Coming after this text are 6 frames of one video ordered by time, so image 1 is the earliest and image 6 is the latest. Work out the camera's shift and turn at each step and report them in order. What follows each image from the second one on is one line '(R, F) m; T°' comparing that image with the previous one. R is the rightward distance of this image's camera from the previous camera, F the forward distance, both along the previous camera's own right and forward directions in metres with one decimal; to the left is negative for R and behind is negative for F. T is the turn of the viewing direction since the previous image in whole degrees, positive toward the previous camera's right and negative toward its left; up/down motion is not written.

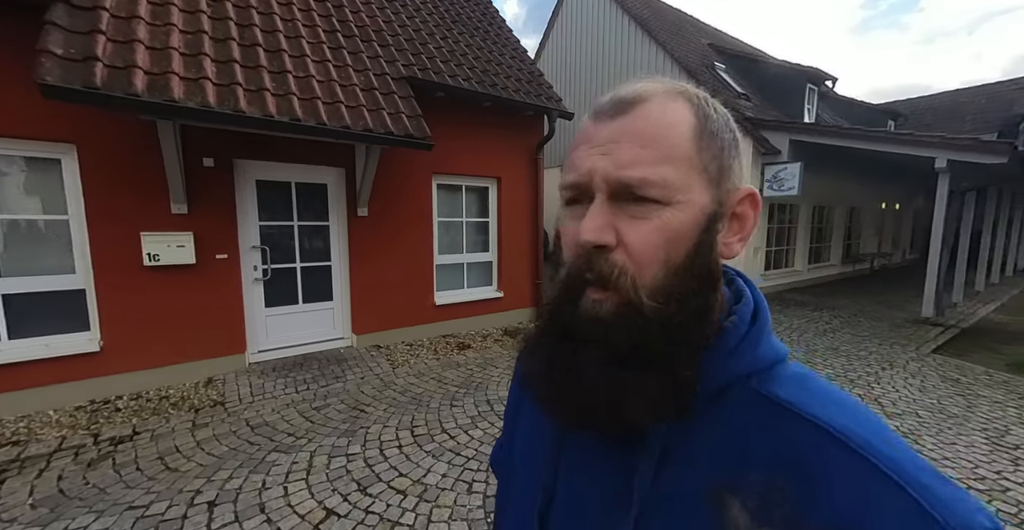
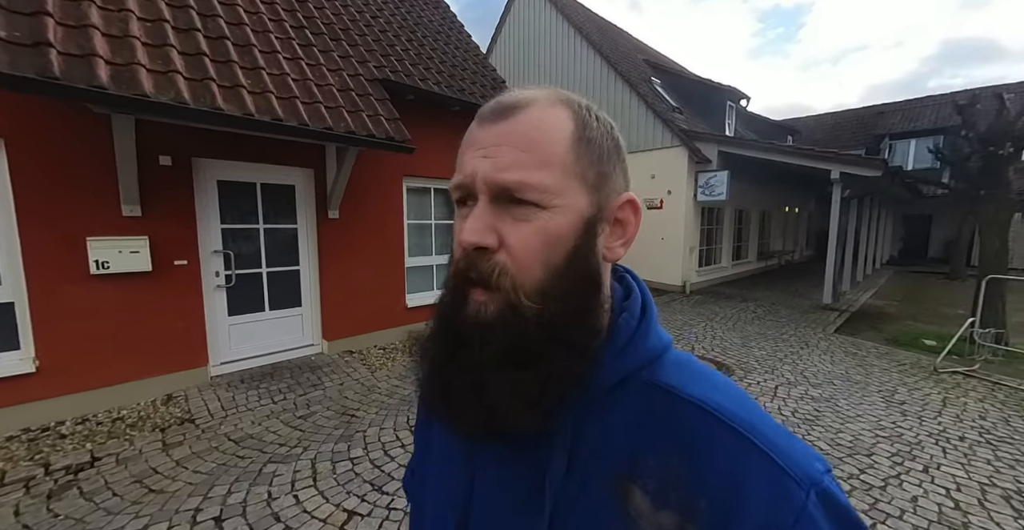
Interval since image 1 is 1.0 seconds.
(-0.5, -0.2) m; +9°
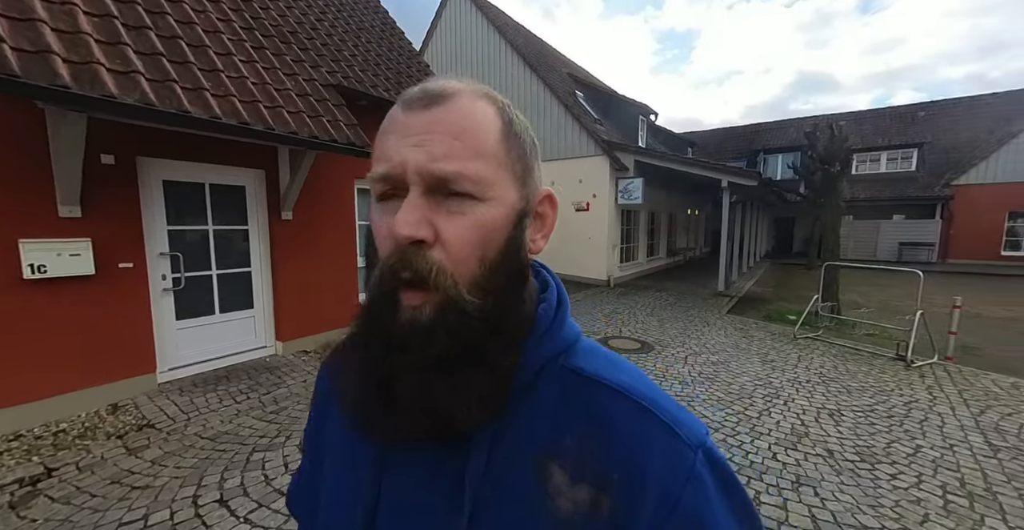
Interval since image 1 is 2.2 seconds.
(-0.4, -0.5) m; +11°
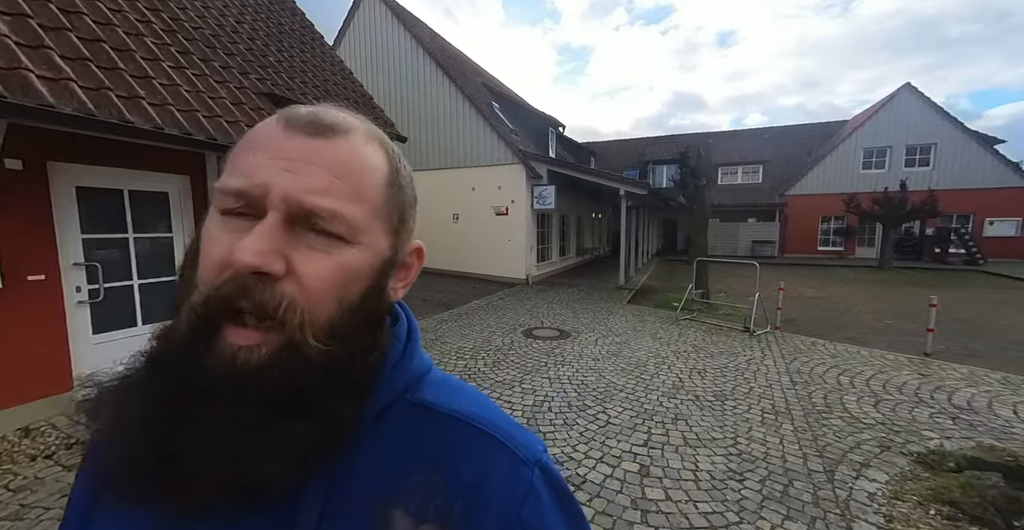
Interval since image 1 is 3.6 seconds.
(-0.3, -0.6) m; +12°
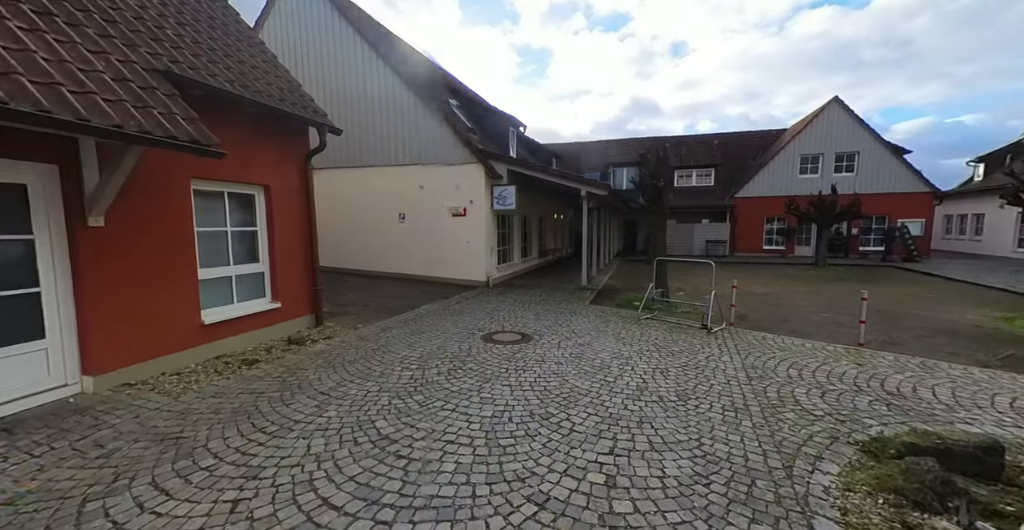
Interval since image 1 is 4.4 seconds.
(0.0, +0.1) m; +5°
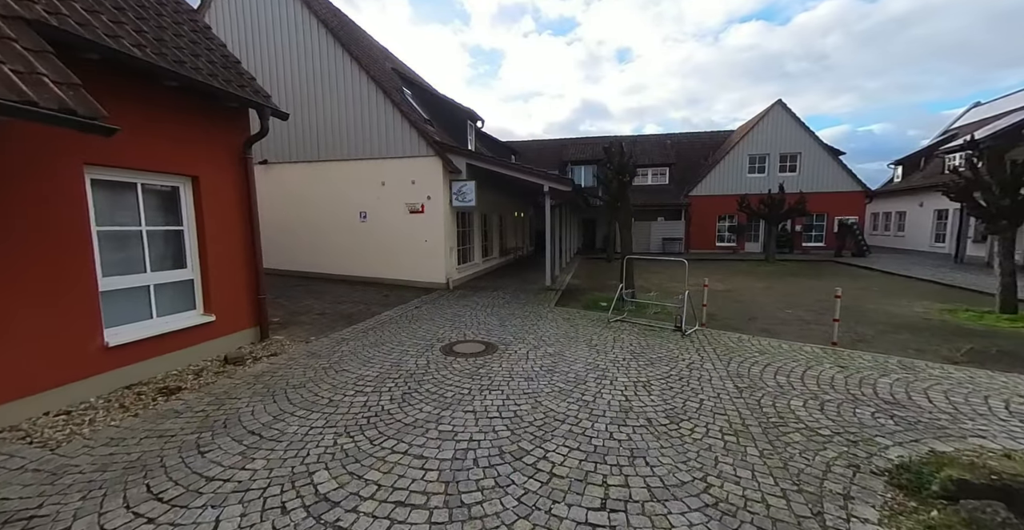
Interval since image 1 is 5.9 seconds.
(0.0, +0.6) m; +6°
